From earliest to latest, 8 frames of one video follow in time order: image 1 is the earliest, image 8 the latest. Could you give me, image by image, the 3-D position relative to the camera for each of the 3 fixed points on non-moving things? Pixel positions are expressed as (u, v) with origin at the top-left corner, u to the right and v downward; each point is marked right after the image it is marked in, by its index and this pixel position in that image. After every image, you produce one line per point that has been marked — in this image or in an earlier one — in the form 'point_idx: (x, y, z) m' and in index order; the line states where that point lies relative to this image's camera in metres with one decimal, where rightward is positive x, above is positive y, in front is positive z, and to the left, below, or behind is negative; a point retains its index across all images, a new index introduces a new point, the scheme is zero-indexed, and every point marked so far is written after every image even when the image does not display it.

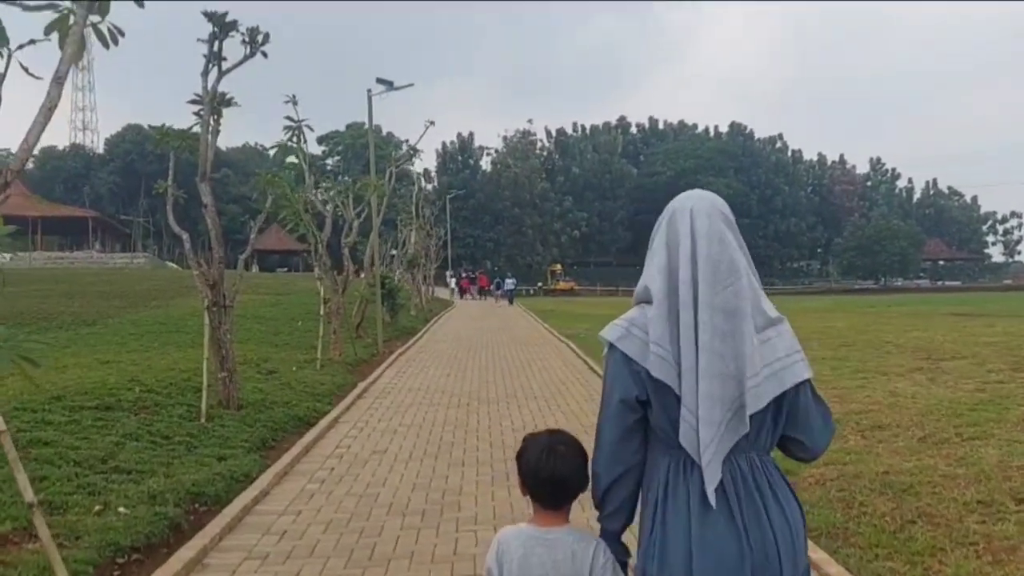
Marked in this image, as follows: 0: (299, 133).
0: (-2.9, +2.1, +14.8) m
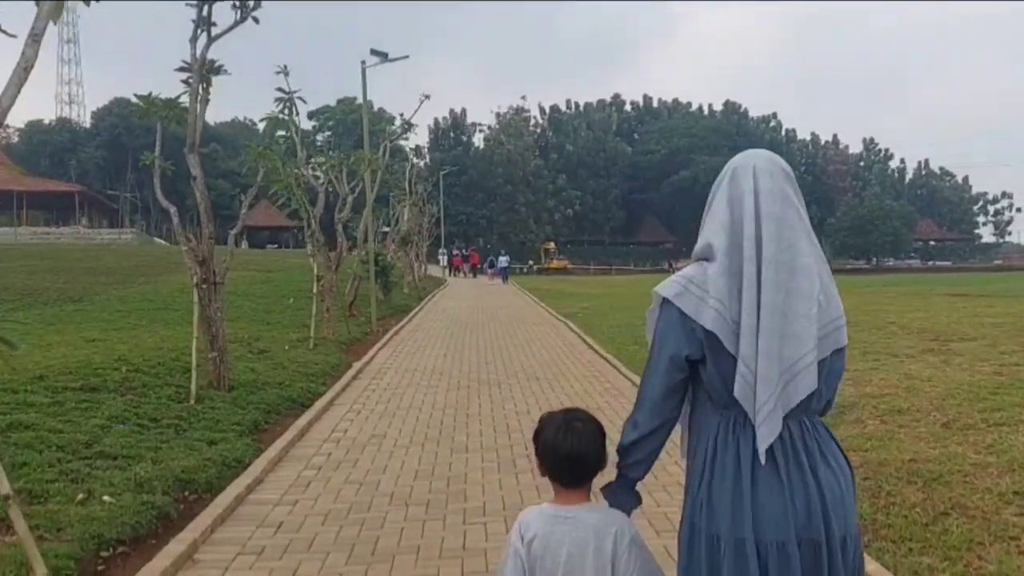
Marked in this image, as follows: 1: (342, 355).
0: (-3.0, +2.4, +14.4) m
1: (-2.0, -0.8, +12.6) m
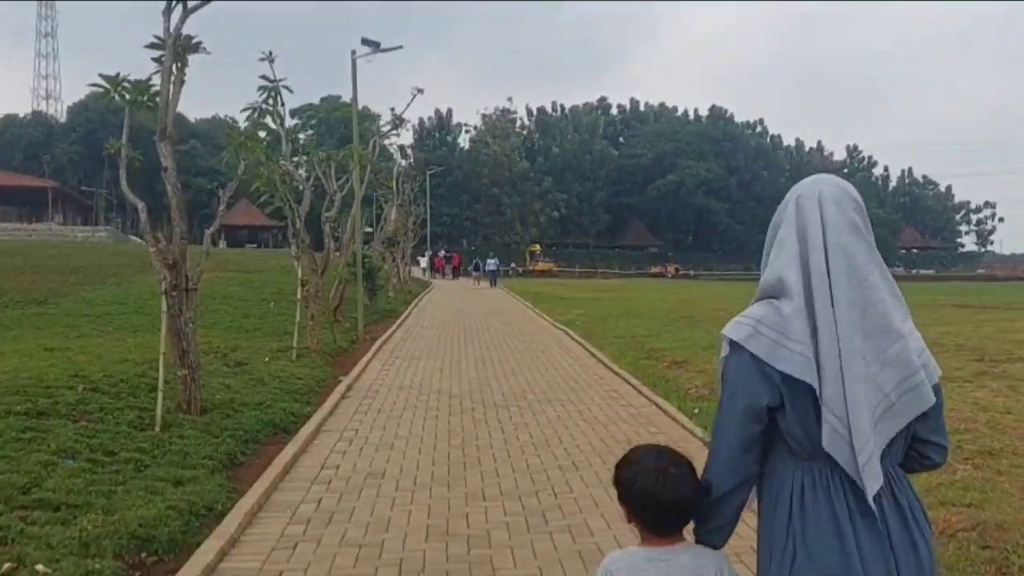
0: (-2.9, +2.4, +13.3) m
1: (-2.0, -0.9, +11.5) m
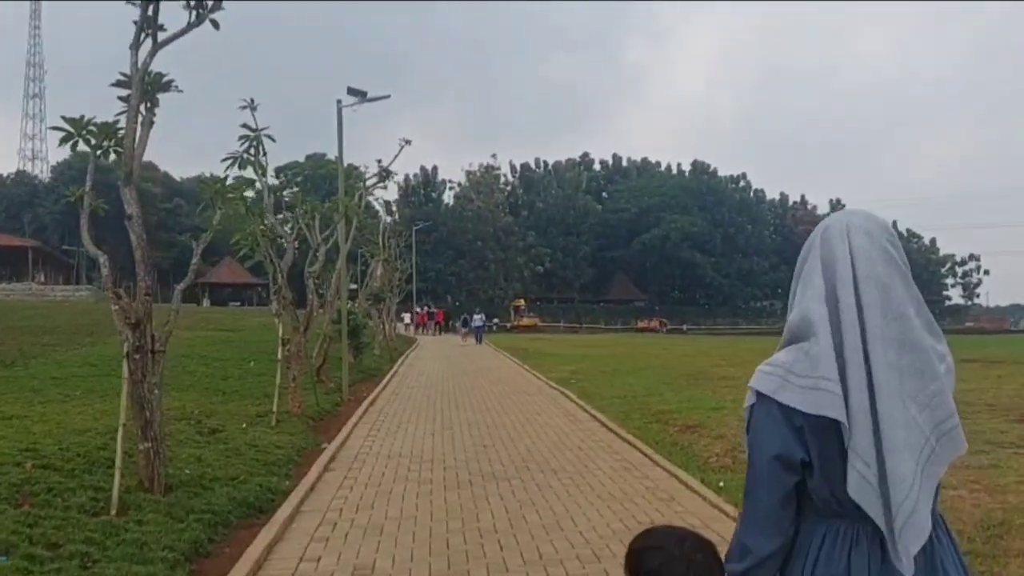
0: (-3.0, +1.7, +12.6) m
1: (-2.0, -1.5, +10.6) m
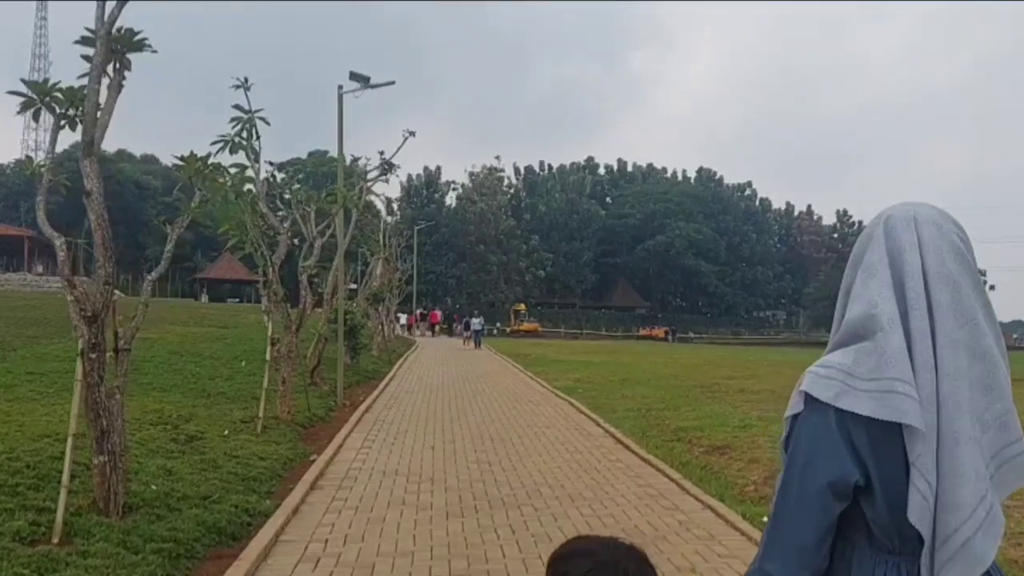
0: (-2.9, +1.7, +11.6) m
1: (-1.9, -1.4, +9.7) m
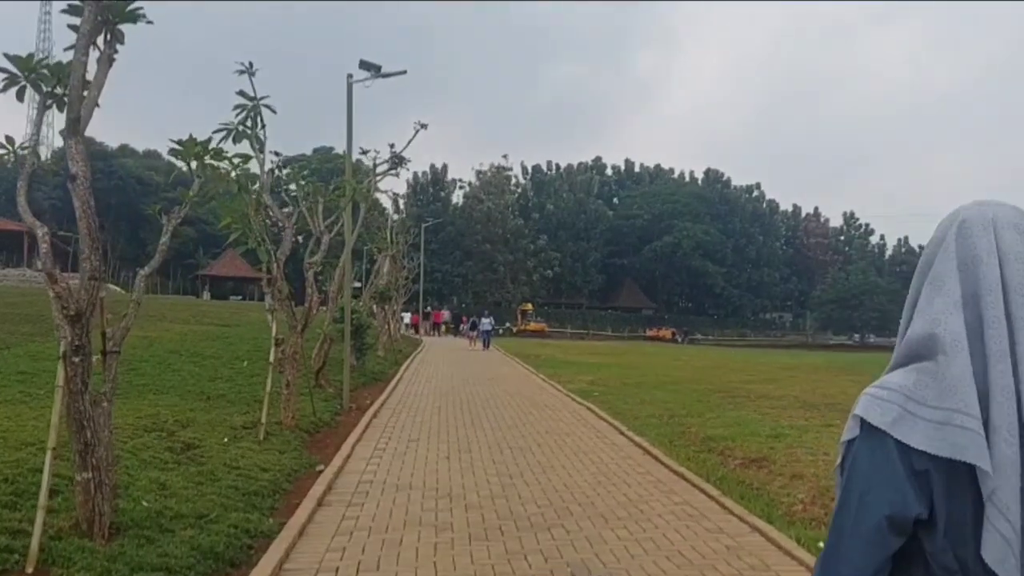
0: (-2.7, +1.8, +11.0) m
1: (-1.7, -1.4, +9.0) m
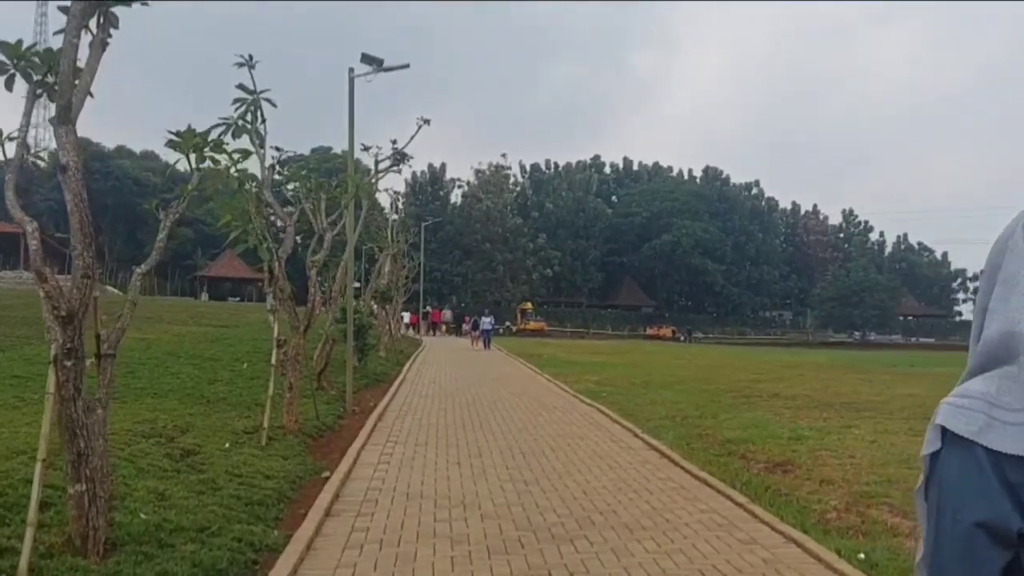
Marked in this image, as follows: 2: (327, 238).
0: (-2.6, +1.8, +10.7) m
1: (-1.6, -1.4, +8.7) m
2: (-2.7, +0.7, +15.8) m
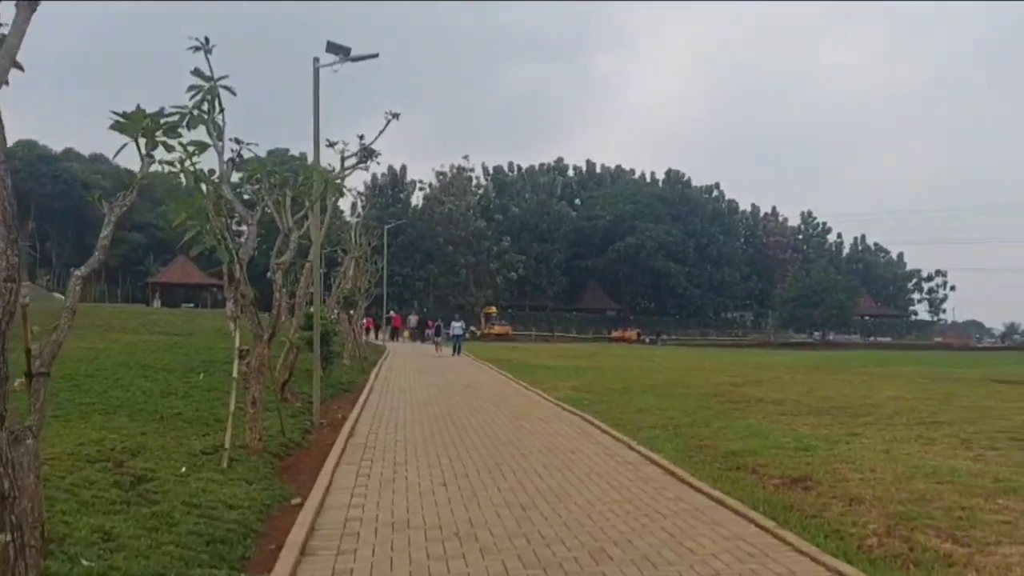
0: (-2.8, +1.7, +9.8) m
1: (-1.7, -1.4, +7.8) m
2: (-3.1, +0.7, +14.9) m
